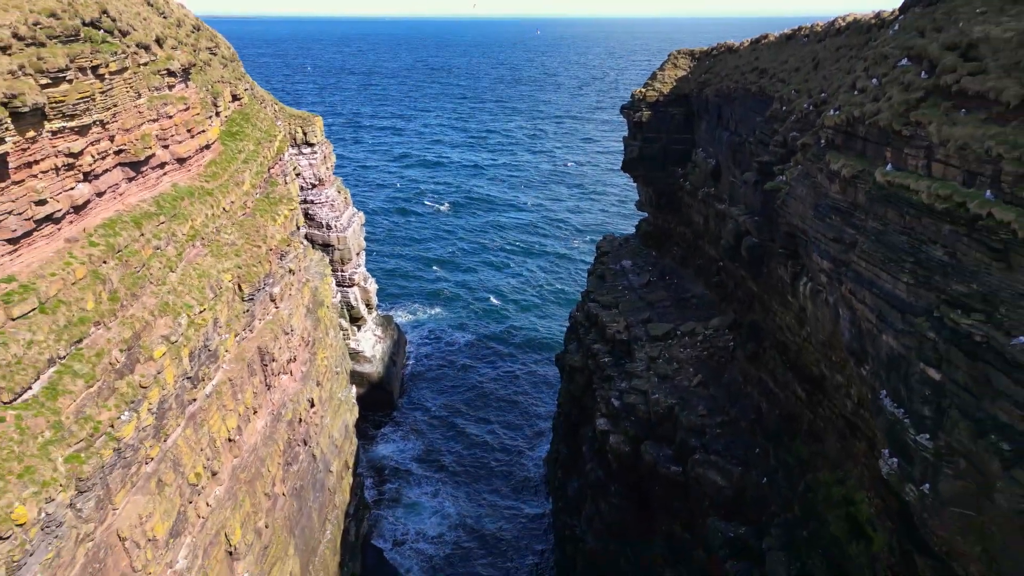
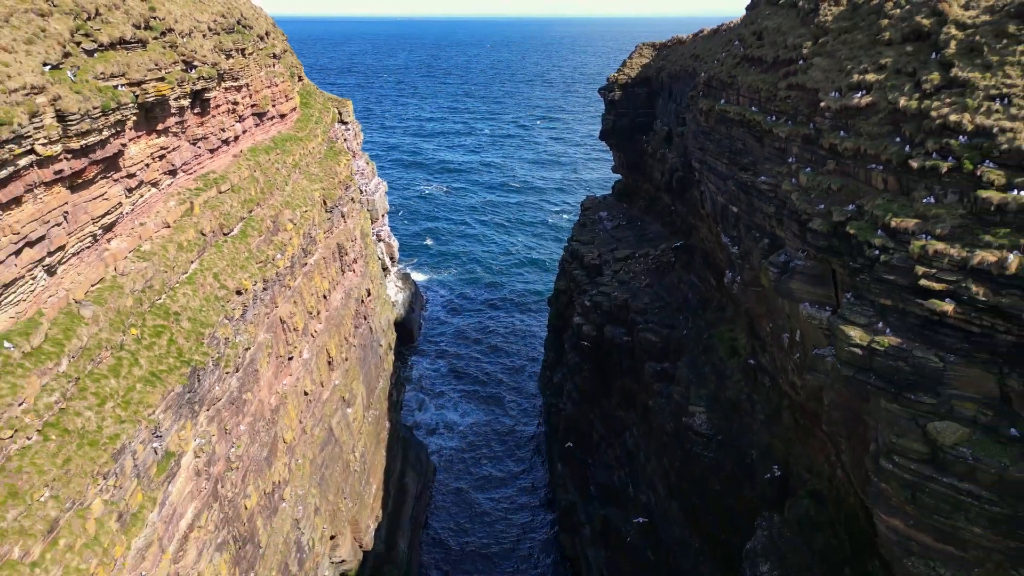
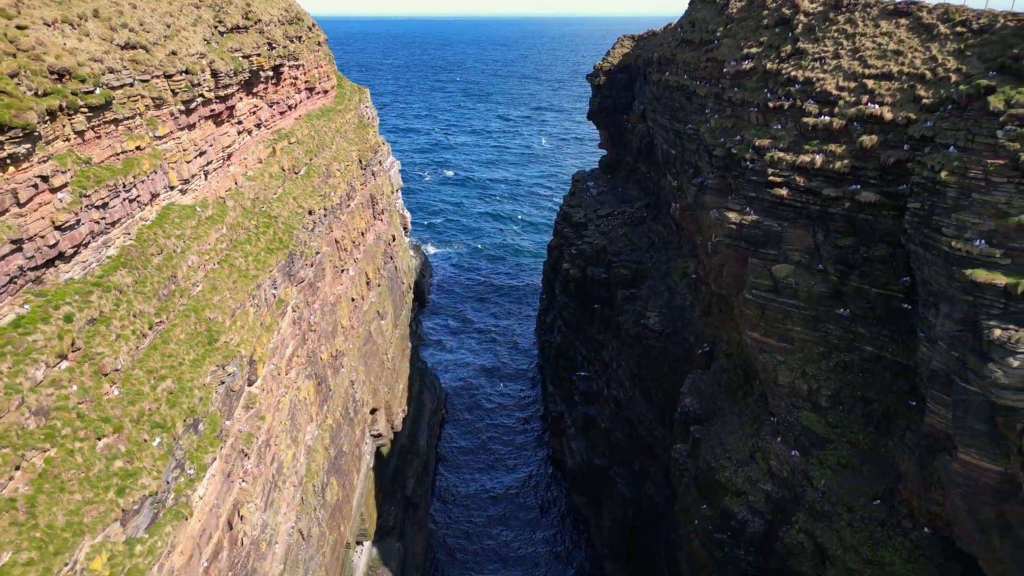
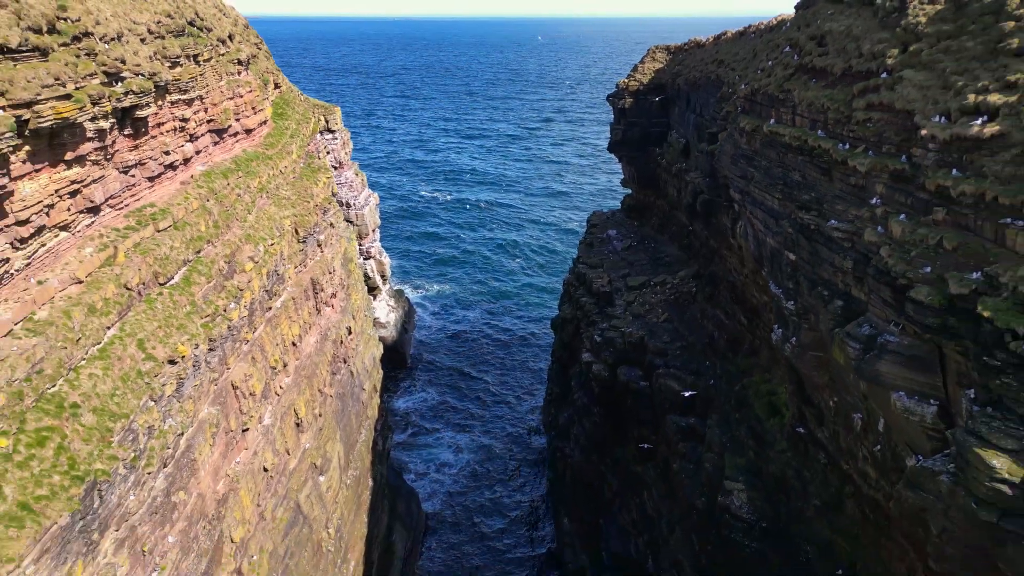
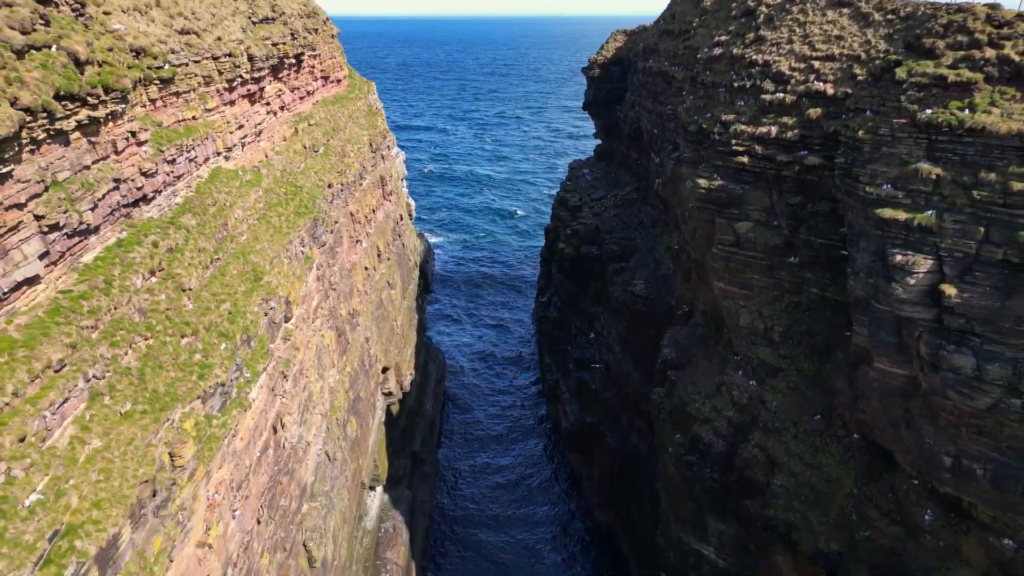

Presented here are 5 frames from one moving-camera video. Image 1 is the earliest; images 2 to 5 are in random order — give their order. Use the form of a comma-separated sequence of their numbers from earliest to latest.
4, 2, 3, 5
